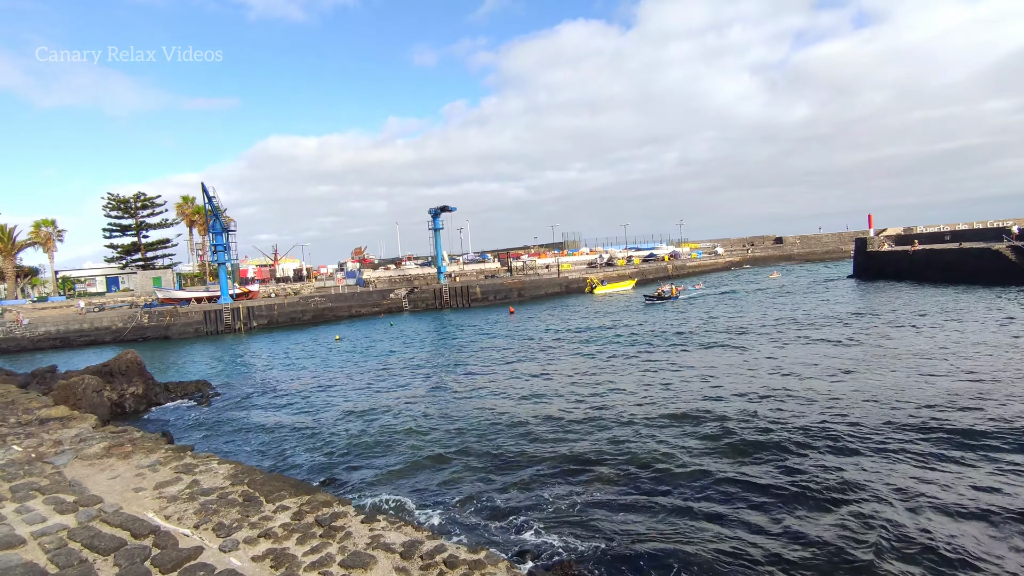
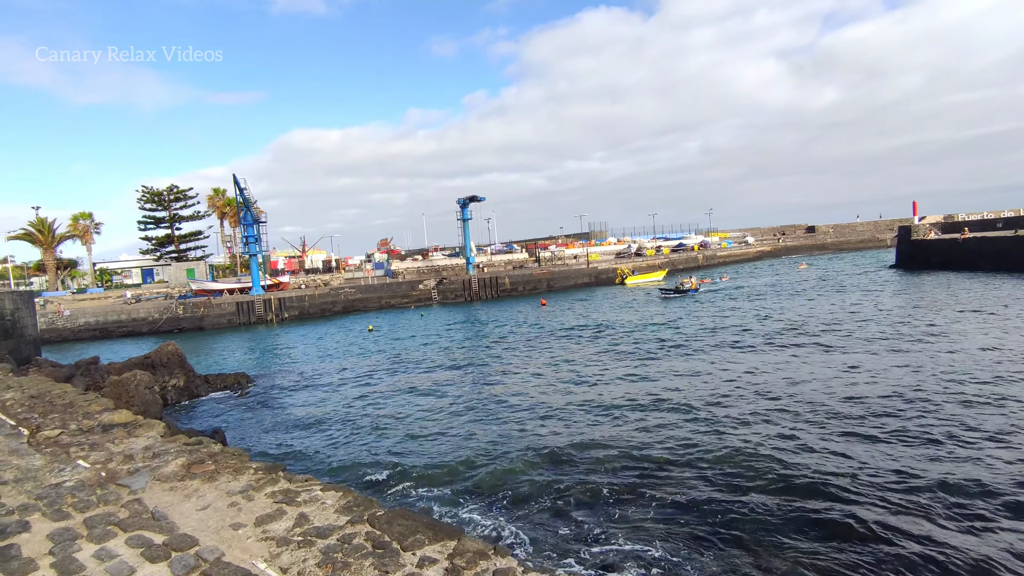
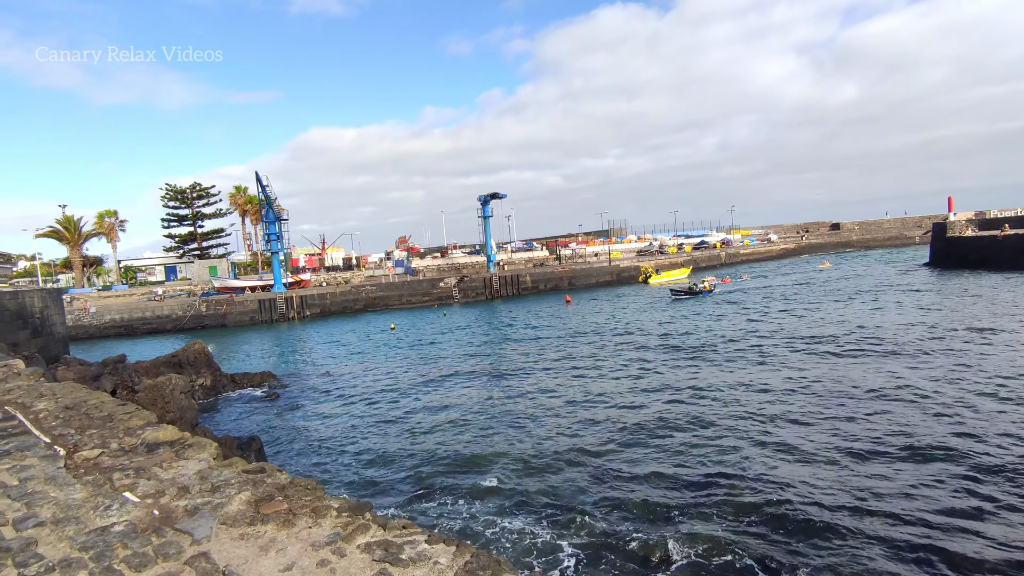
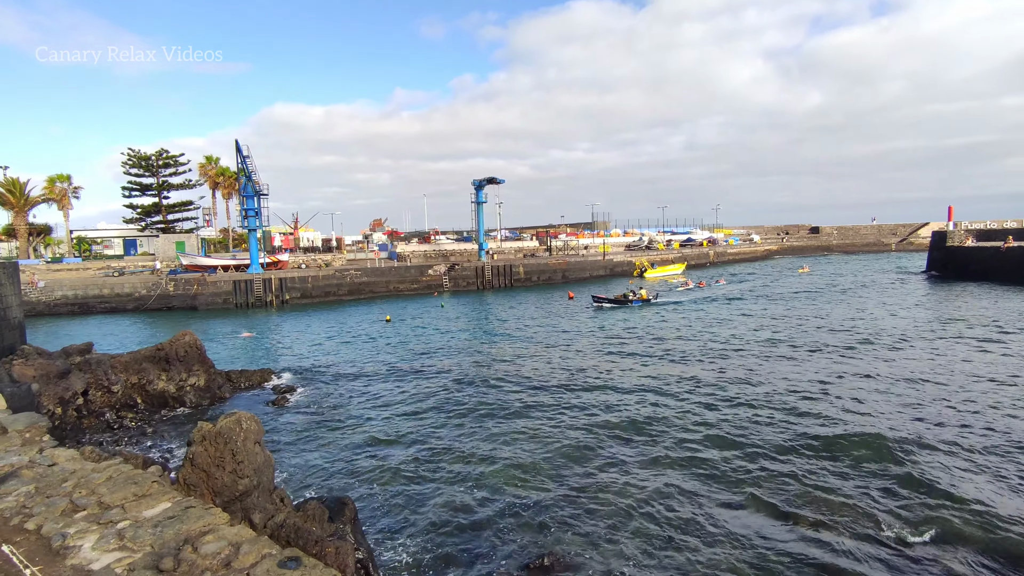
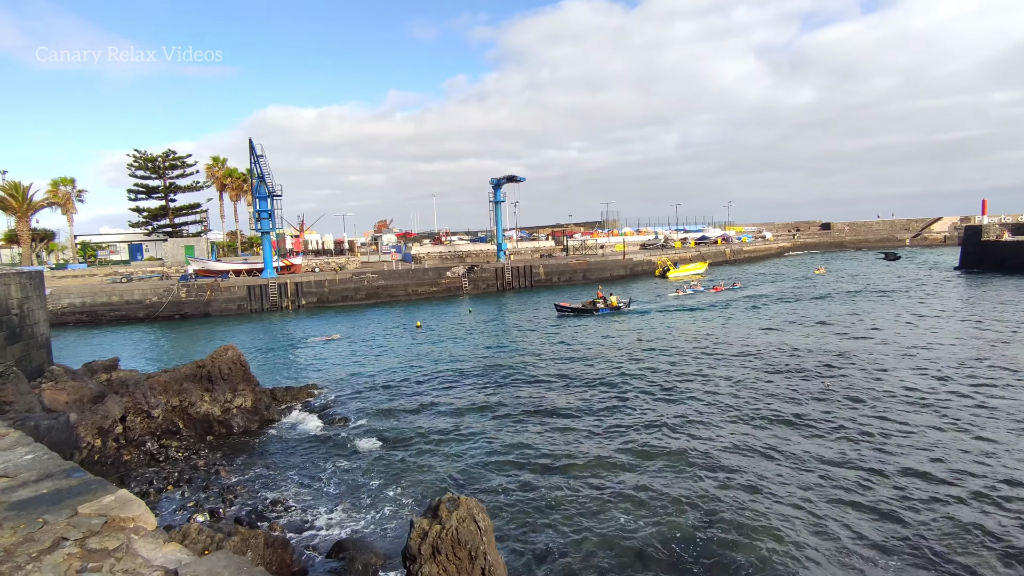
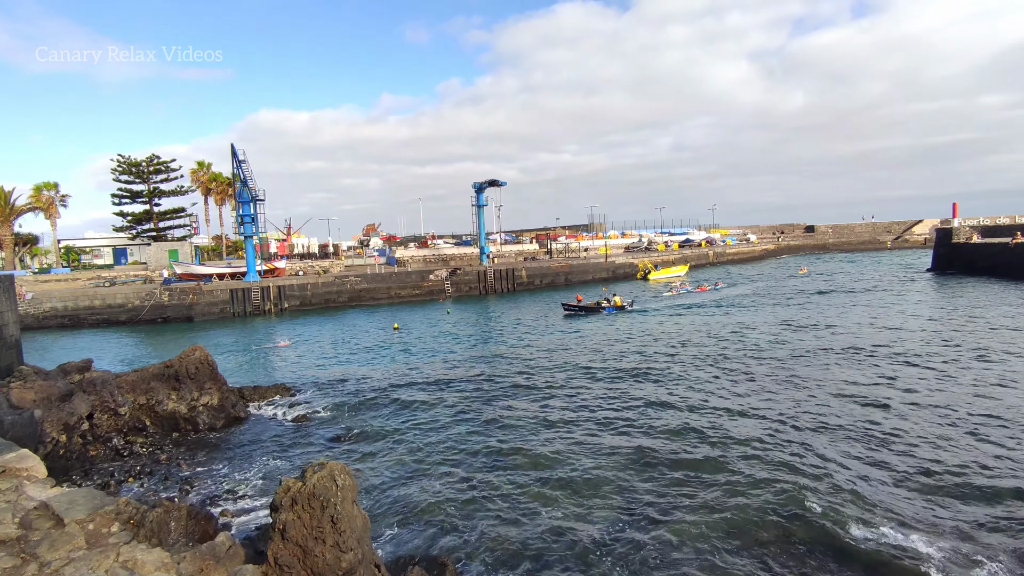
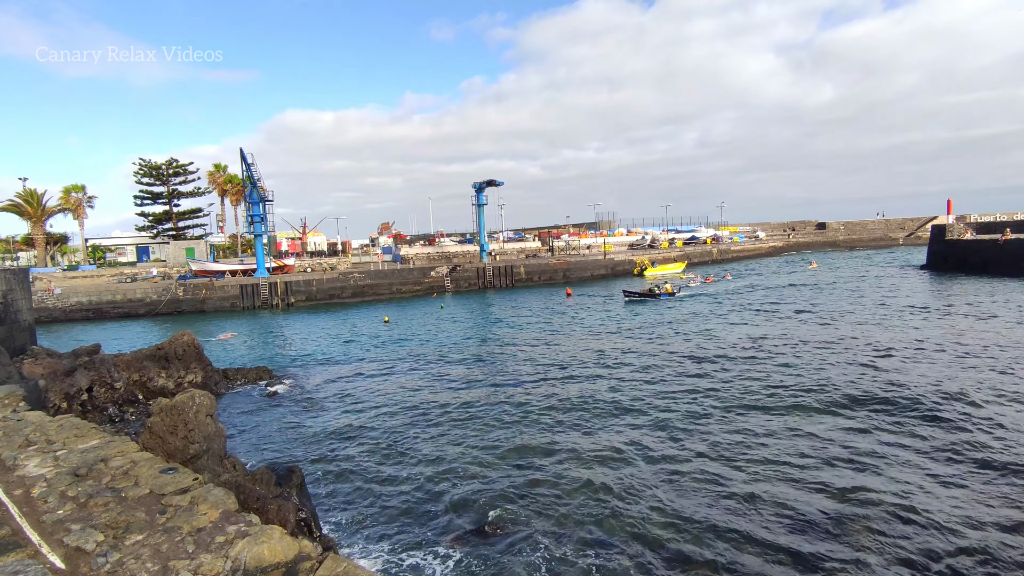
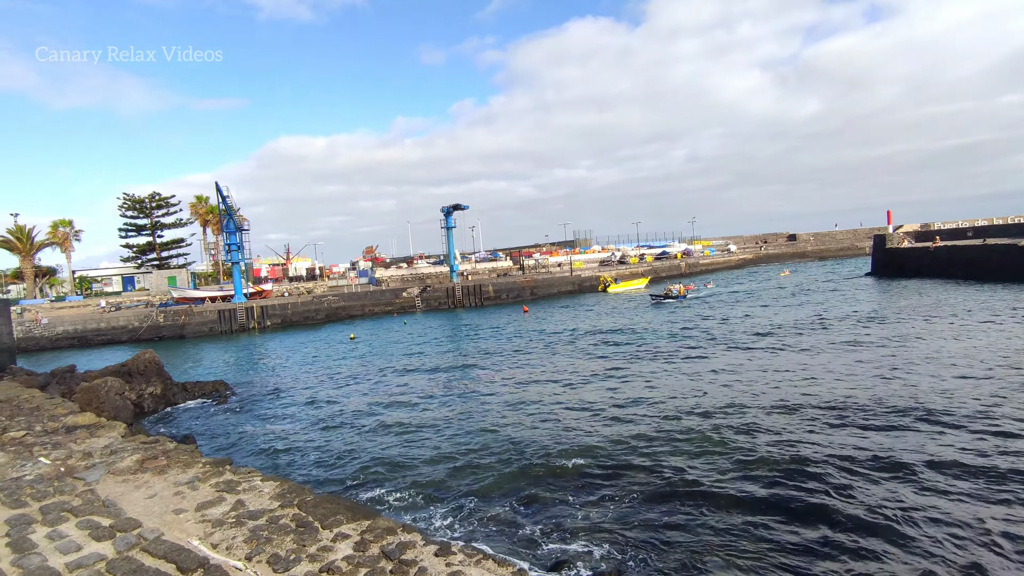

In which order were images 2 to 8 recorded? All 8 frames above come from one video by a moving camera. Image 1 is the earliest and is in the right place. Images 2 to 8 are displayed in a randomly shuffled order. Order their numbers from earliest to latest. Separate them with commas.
8, 2, 3, 7, 4, 6, 5
